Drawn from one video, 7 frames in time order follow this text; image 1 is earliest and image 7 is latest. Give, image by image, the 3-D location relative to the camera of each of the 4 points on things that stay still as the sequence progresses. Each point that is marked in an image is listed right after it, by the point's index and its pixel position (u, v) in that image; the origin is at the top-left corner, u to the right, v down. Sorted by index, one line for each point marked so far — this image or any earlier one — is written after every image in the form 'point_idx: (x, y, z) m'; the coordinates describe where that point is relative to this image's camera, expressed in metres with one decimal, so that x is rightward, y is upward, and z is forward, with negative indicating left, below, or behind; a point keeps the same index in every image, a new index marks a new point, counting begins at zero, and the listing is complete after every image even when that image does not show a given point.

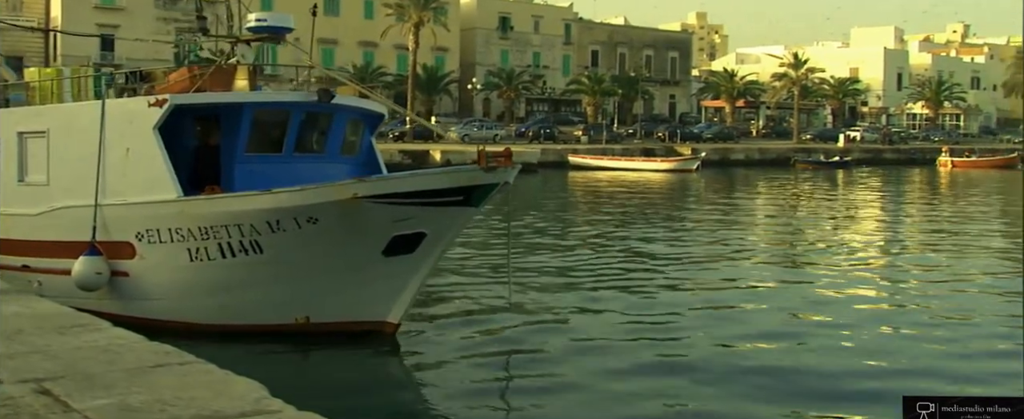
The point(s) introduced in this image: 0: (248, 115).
0: (-2.5, +1.0, +11.3) m
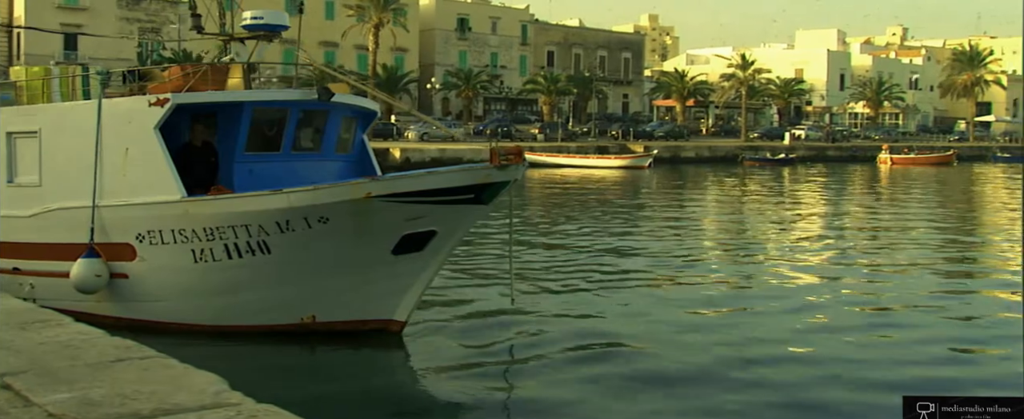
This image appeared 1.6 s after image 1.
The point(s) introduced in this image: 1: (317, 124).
0: (-2.7, +1.0, +11.7) m
1: (-2.0, +0.9, +12.3) m
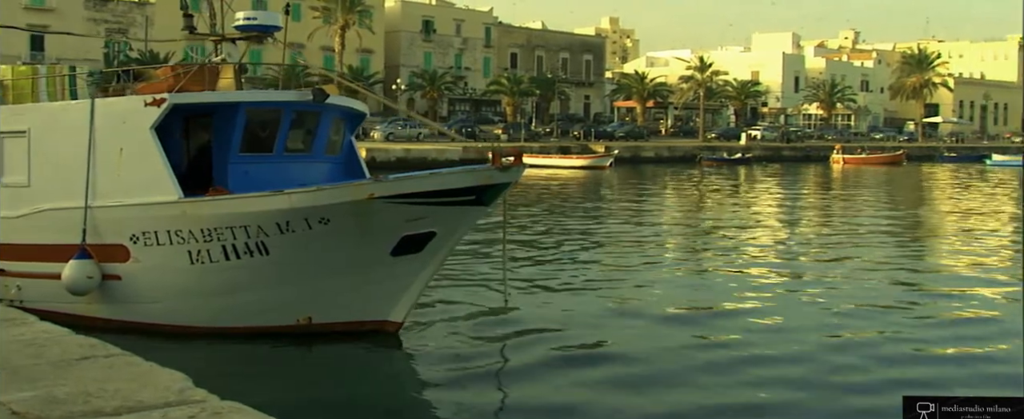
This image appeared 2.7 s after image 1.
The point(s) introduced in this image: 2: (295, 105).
0: (-2.8, +1.0, +12.0) m
1: (-2.2, +0.9, +12.6) m
2: (-2.3, +1.1, +12.3) m
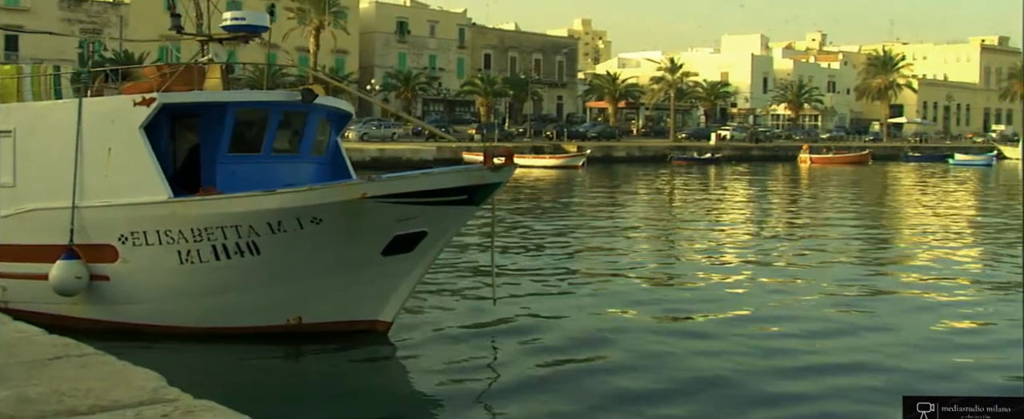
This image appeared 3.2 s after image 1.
0: (-3.0, +1.0, +12.2) m
1: (-2.4, +0.9, +12.8) m
2: (-2.5, +1.1, +12.5) m
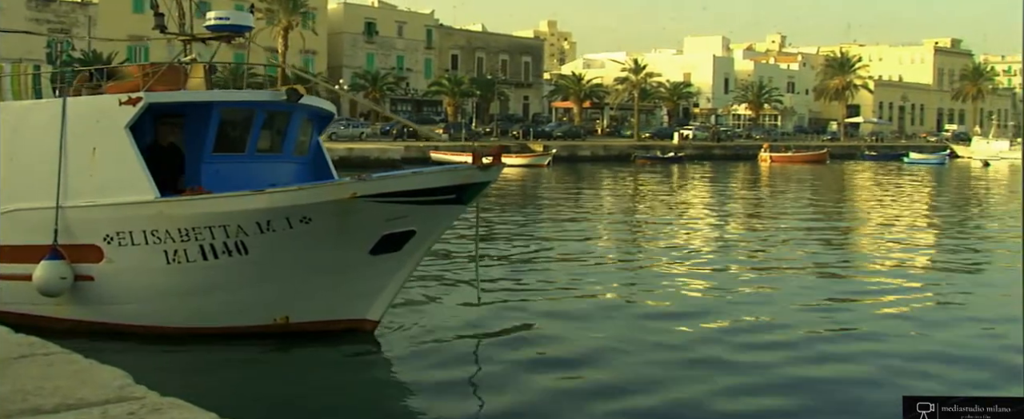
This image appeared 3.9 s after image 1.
0: (-3.2, +1.0, +12.4) m
1: (-2.6, +0.9, +13.1) m
2: (-2.7, +1.1, +12.7) m
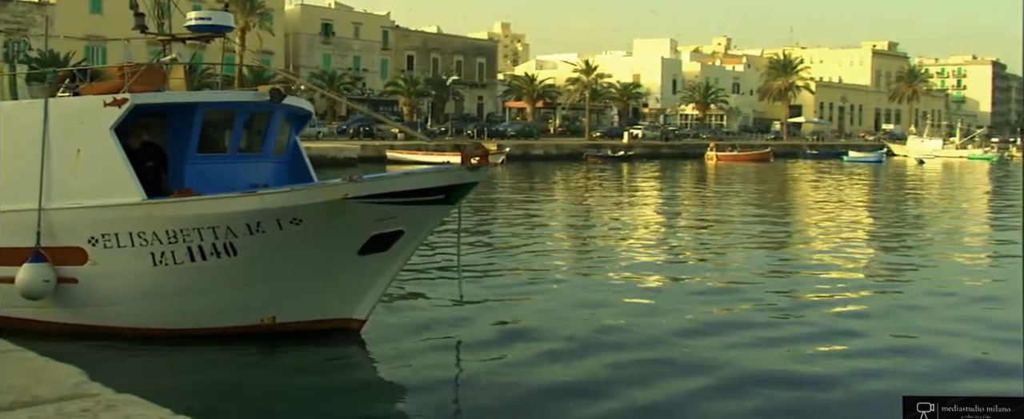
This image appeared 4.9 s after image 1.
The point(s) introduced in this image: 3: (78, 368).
0: (-3.5, +1.0, +12.8) m
1: (-2.9, +0.9, +13.5) m
2: (-3.0, +1.1, +13.2) m
3: (-4.6, -1.7, +12.2) m
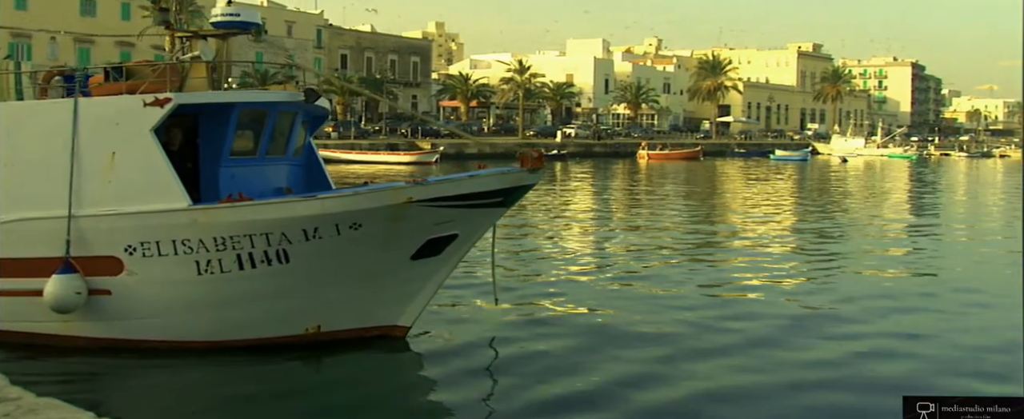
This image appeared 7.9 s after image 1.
0: (-2.9, +0.9, +12.1) m
1: (-2.5, +0.9, +12.9) m
2: (-2.5, +1.1, +12.5) m
3: (-3.9, -1.7, +11.3) m
